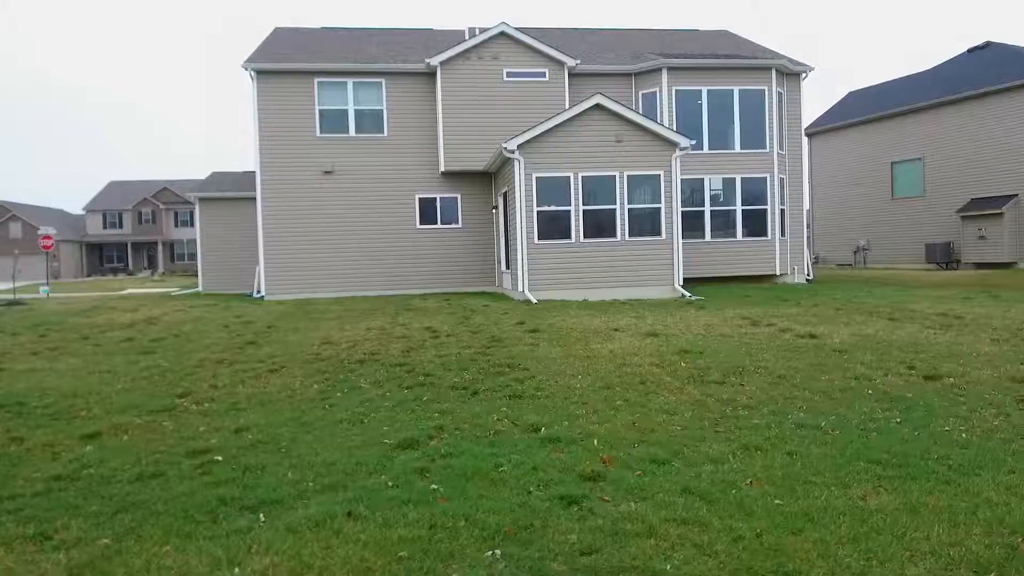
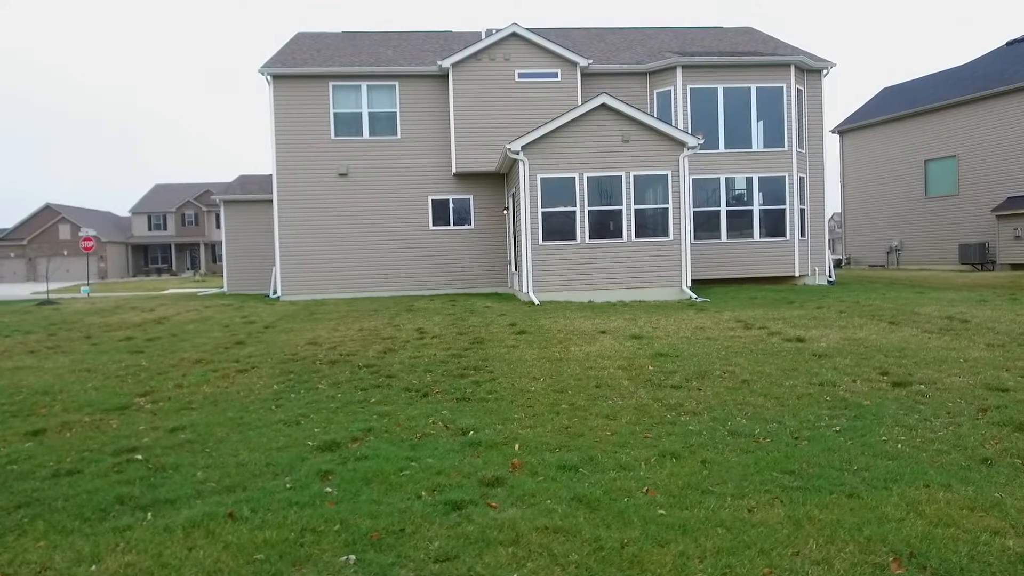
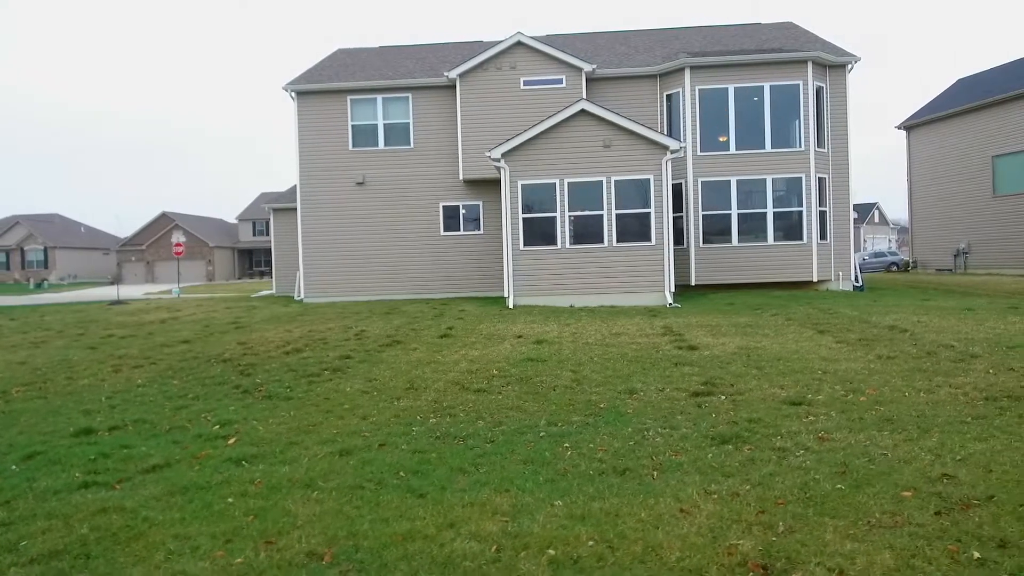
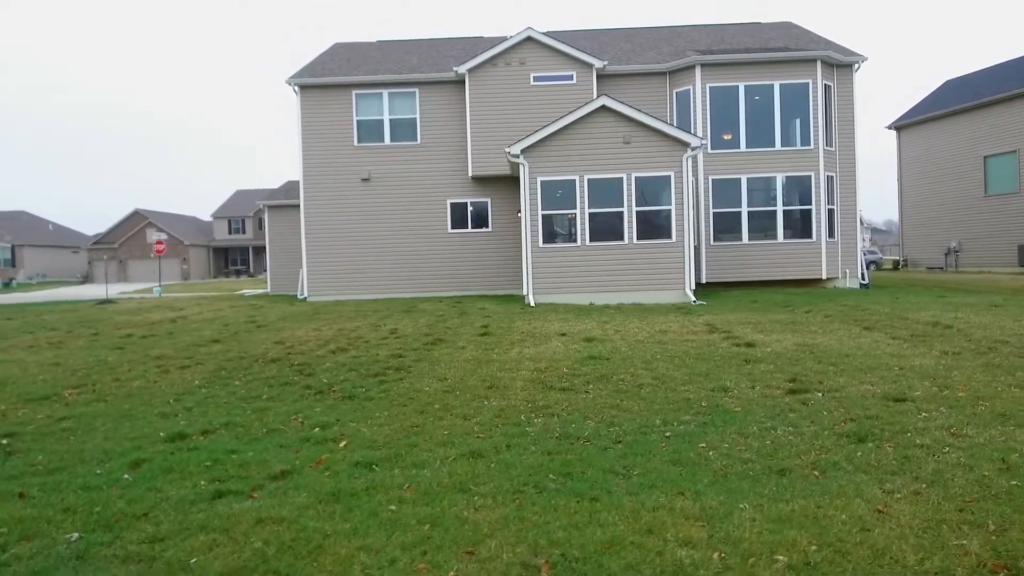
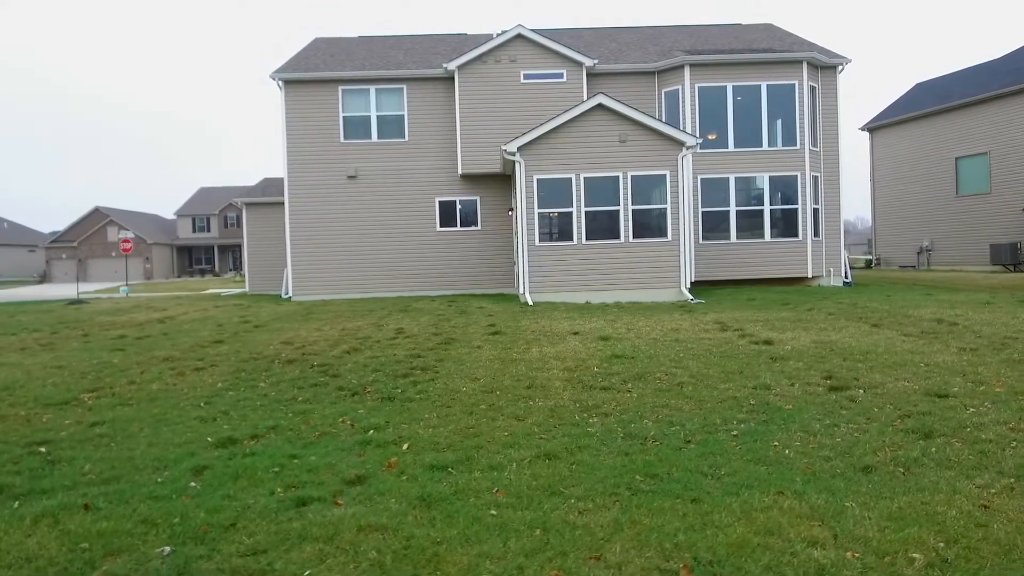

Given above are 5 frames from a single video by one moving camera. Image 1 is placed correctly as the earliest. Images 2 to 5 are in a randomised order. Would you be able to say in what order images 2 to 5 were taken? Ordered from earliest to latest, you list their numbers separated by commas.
2, 5, 4, 3
